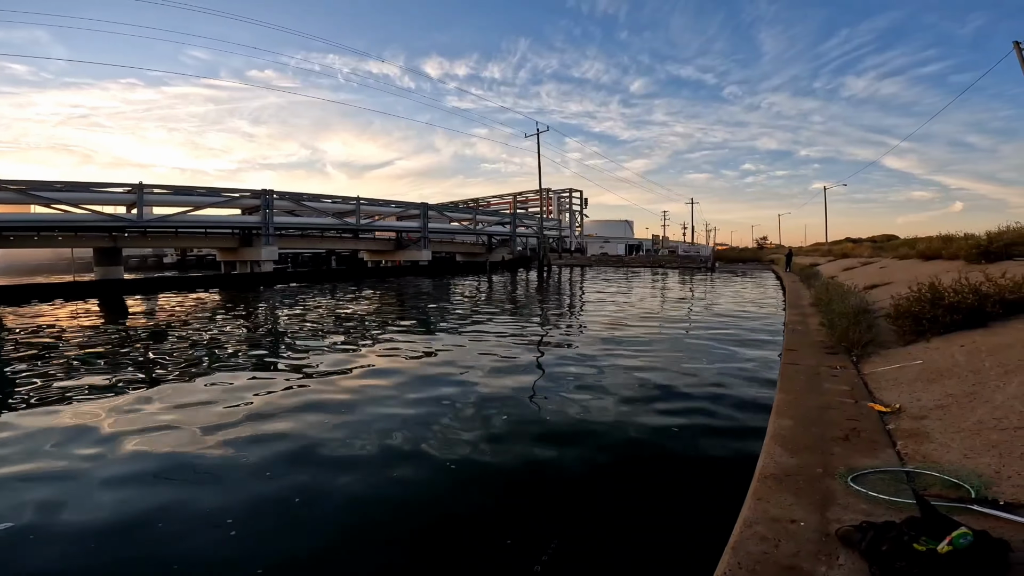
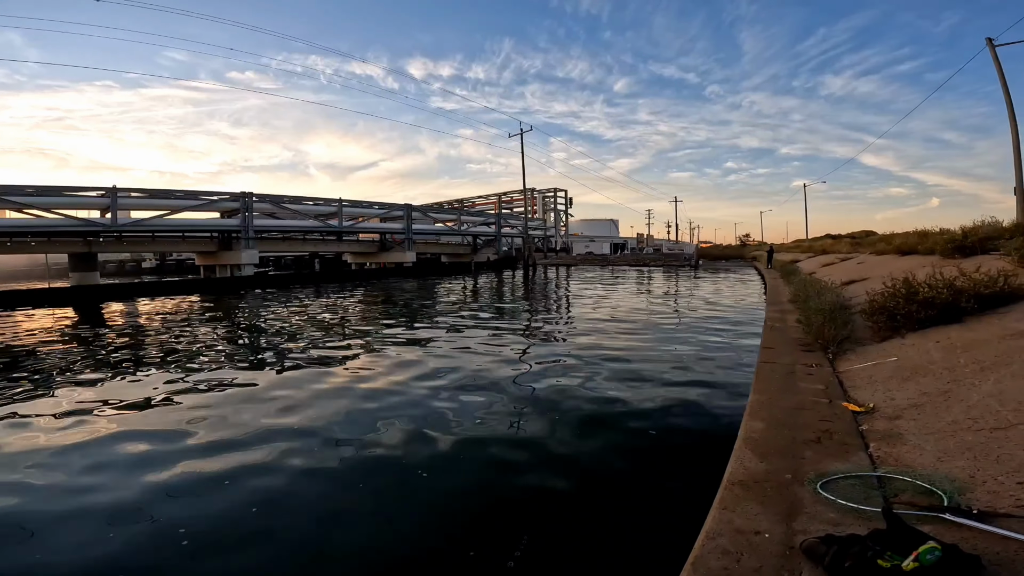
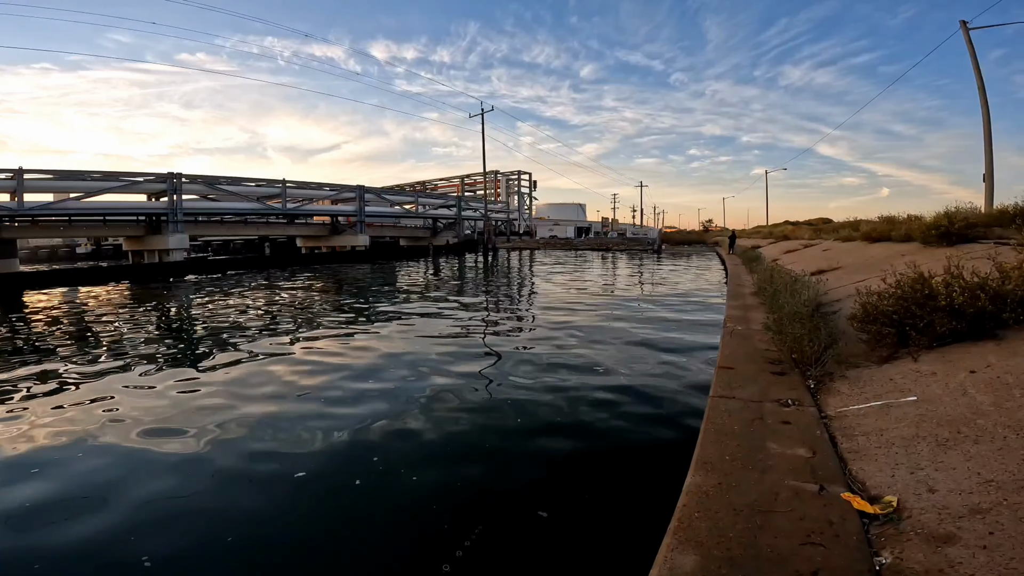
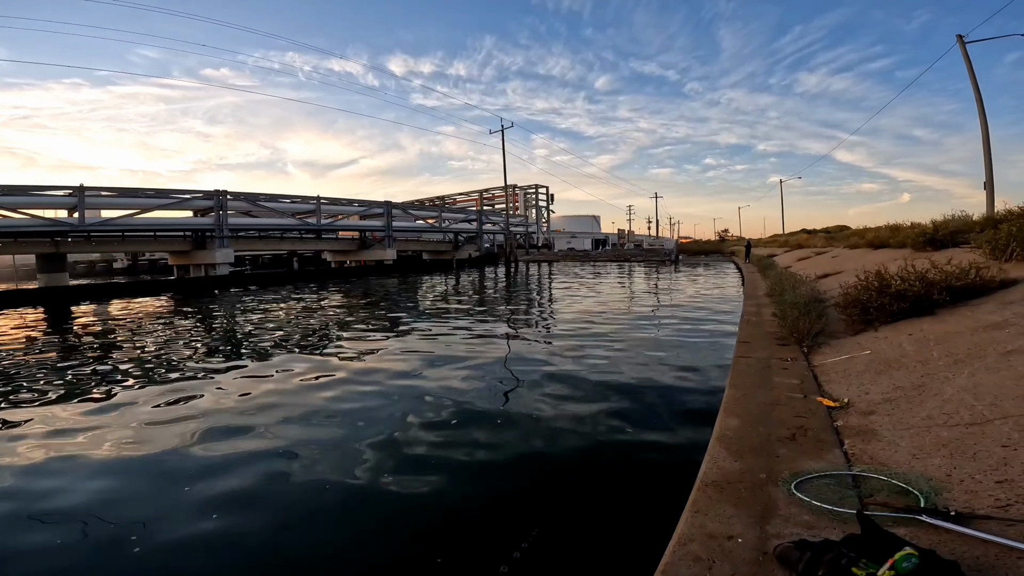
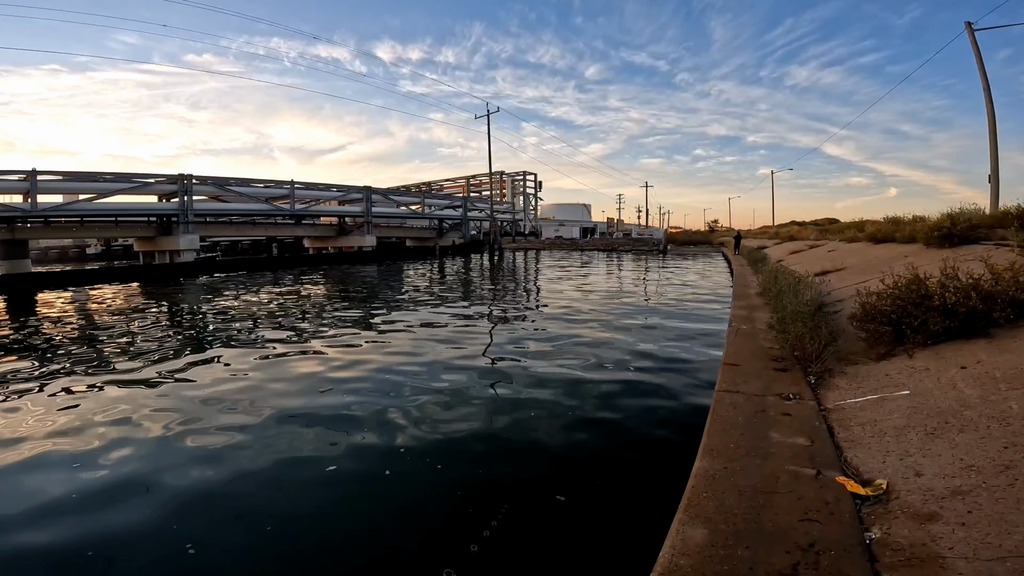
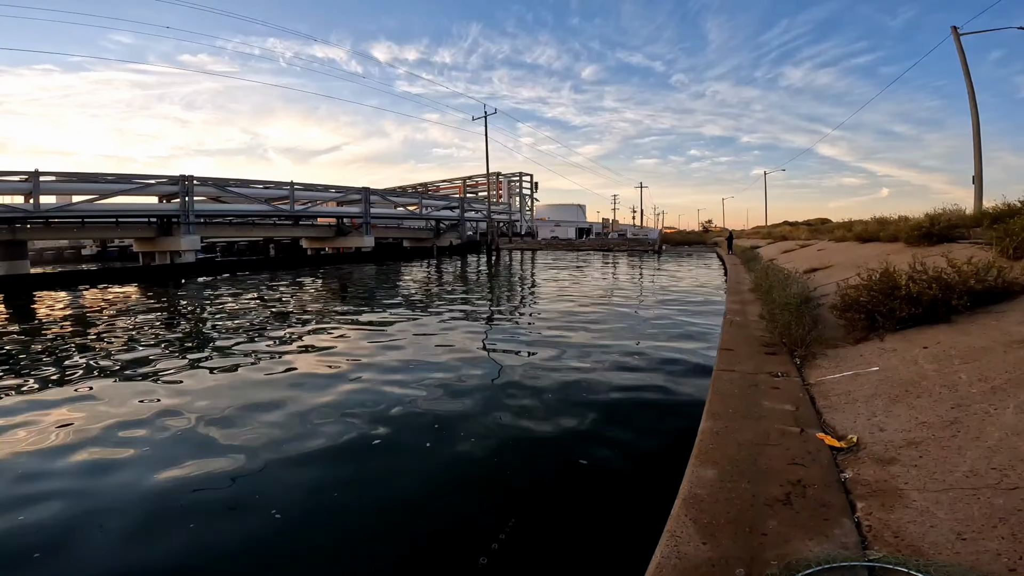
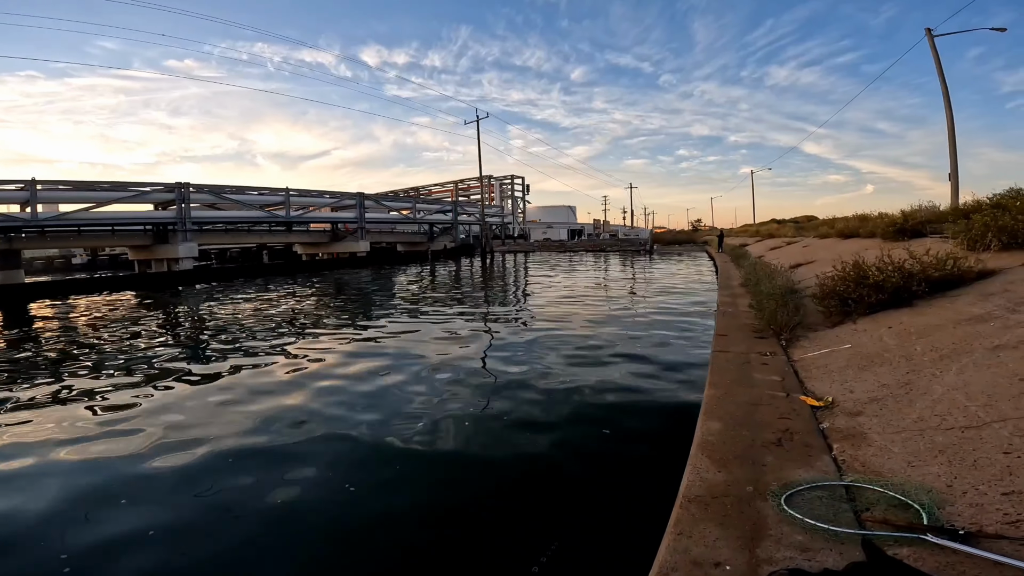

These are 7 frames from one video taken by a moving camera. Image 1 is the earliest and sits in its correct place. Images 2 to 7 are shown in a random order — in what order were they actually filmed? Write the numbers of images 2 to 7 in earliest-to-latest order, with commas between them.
2, 4, 7, 6, 5, 3
